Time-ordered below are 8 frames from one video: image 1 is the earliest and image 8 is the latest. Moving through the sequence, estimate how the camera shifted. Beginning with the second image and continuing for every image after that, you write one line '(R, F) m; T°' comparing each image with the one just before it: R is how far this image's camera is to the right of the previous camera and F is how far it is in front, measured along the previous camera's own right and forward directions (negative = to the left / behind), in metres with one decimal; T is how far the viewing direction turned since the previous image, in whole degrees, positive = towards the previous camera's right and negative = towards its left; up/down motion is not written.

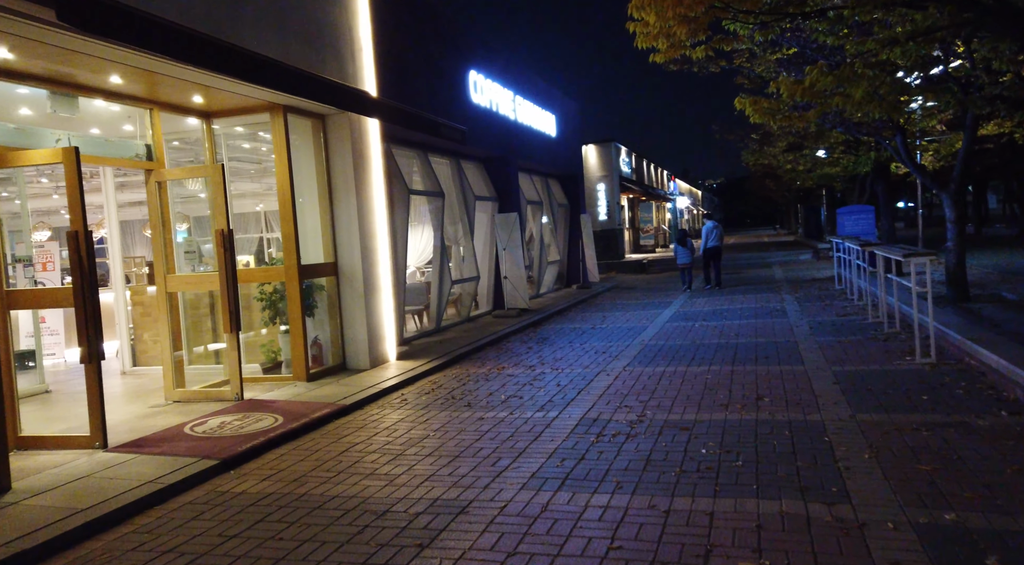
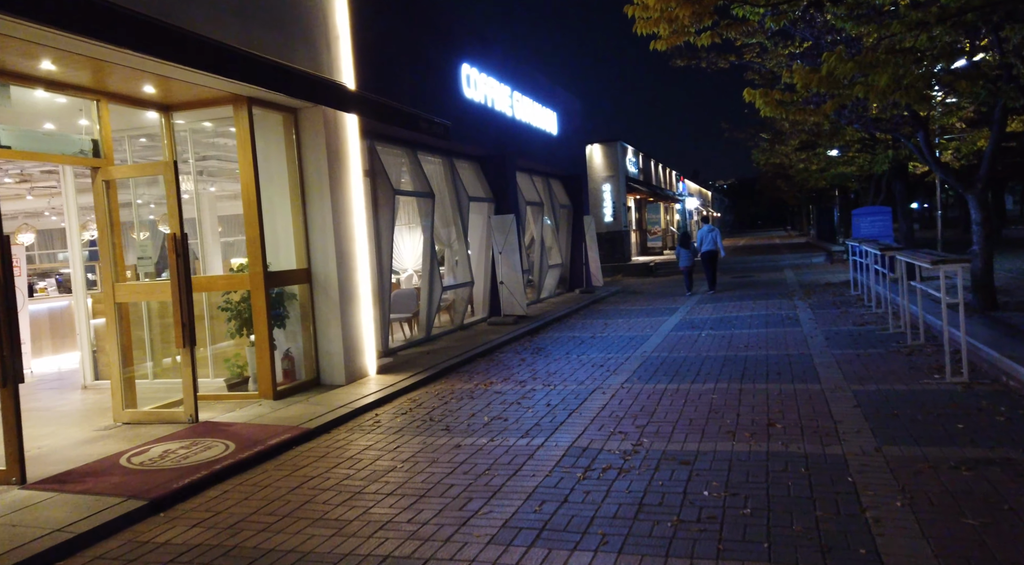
(+0.2, +0.8) m; -1°
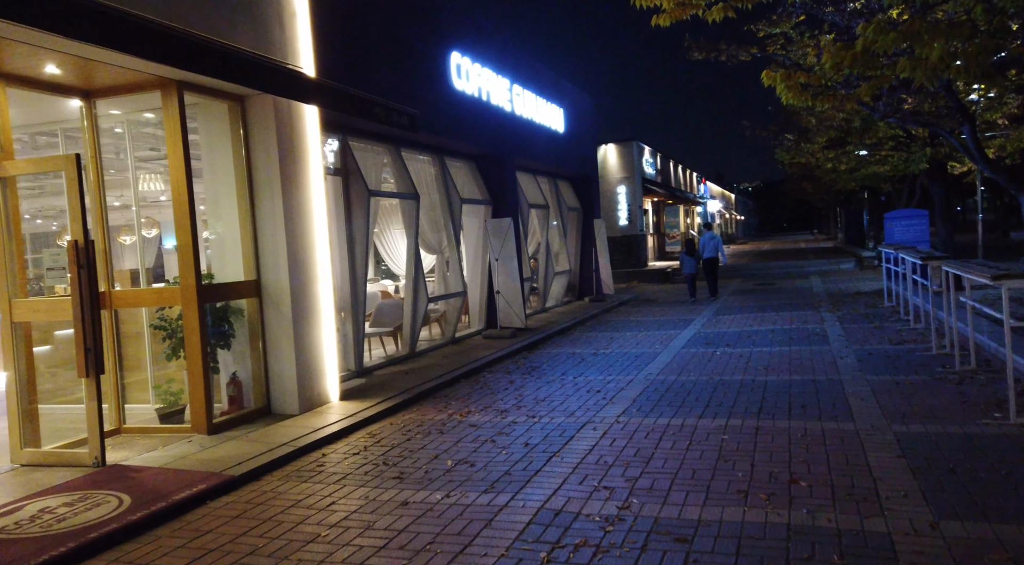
(+0.4, +1.3) m; -2°
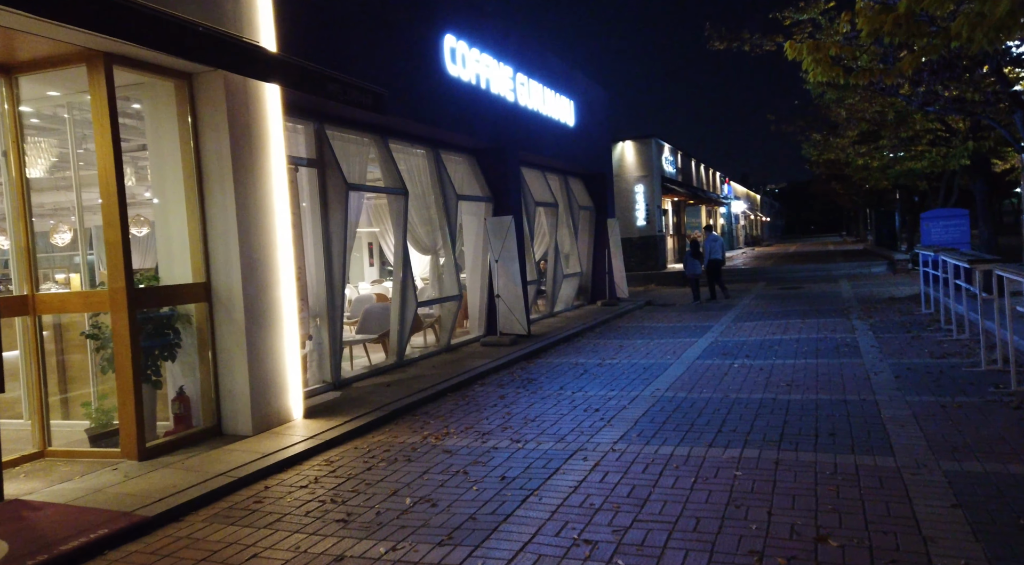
(+0.4, +1.0) m; -2°
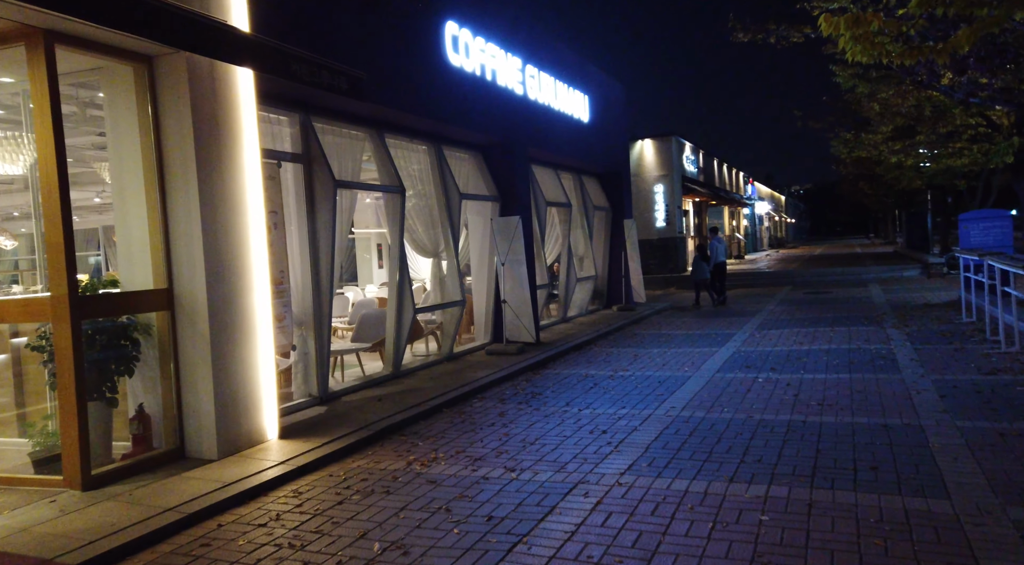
(+0.2, +0.8) m; -2°
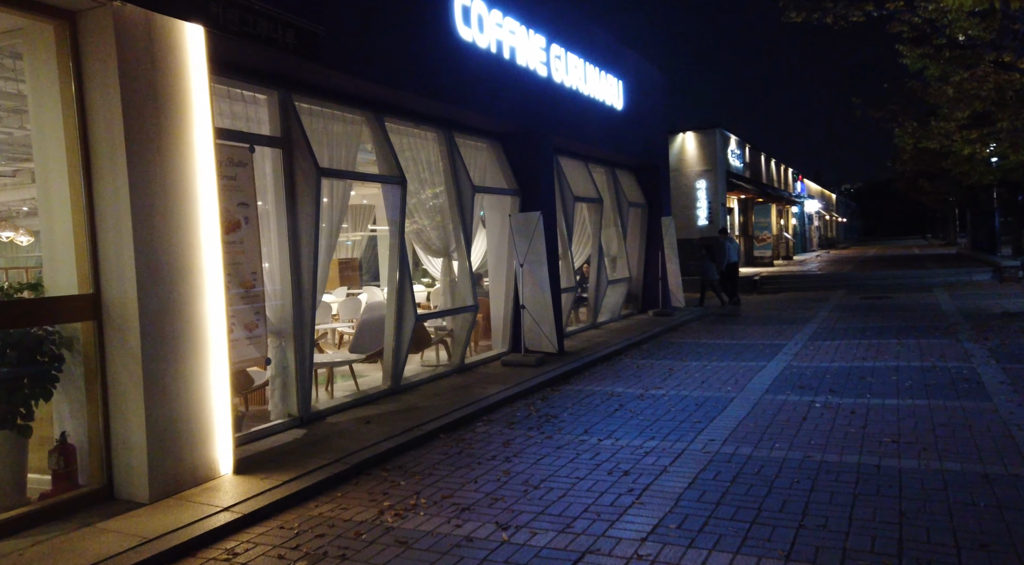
(+0.3, +1.3) m; -3°
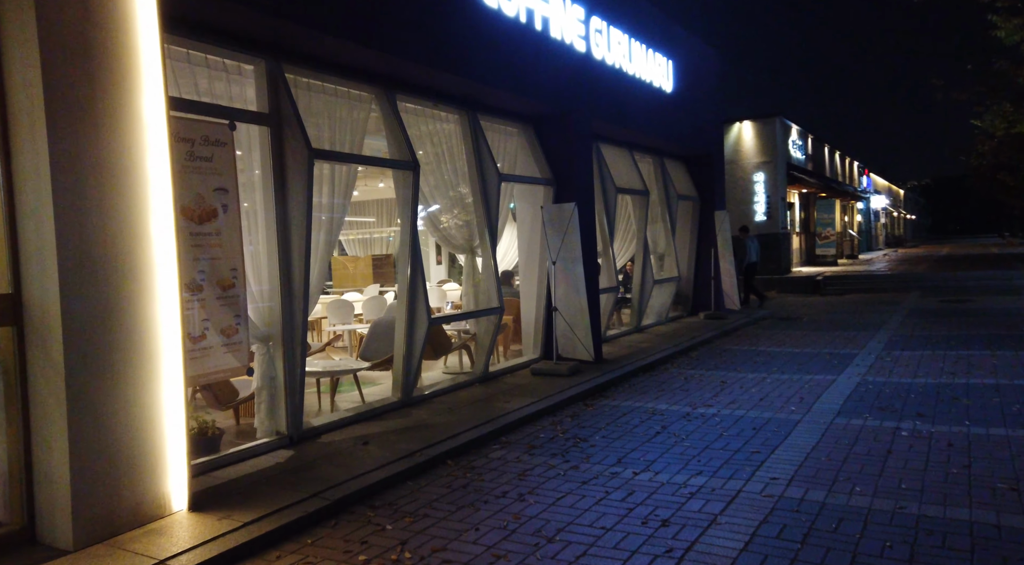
(+0.2, +1.1) m; -4°
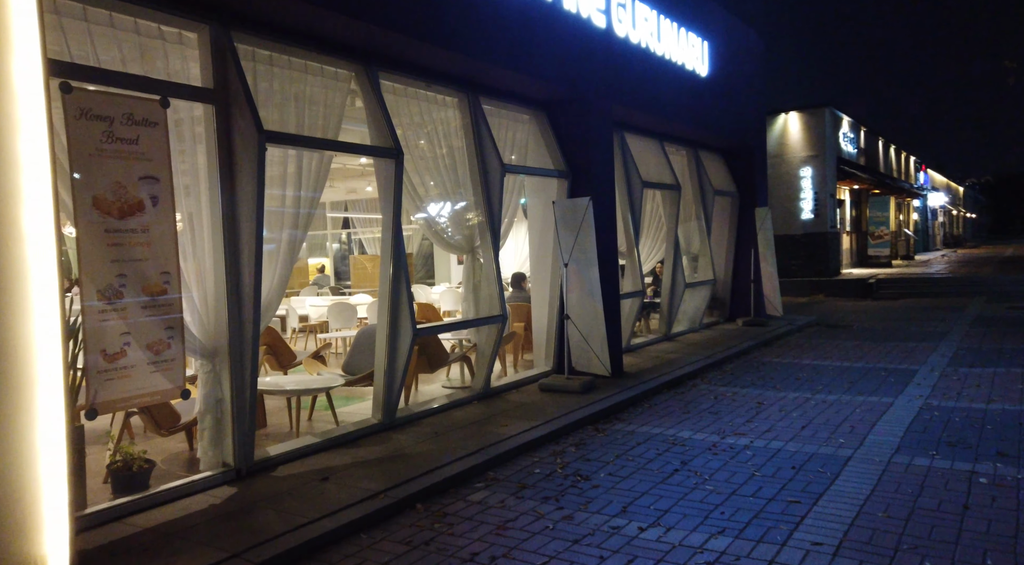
(+0.4, +1.1) m; -3°
